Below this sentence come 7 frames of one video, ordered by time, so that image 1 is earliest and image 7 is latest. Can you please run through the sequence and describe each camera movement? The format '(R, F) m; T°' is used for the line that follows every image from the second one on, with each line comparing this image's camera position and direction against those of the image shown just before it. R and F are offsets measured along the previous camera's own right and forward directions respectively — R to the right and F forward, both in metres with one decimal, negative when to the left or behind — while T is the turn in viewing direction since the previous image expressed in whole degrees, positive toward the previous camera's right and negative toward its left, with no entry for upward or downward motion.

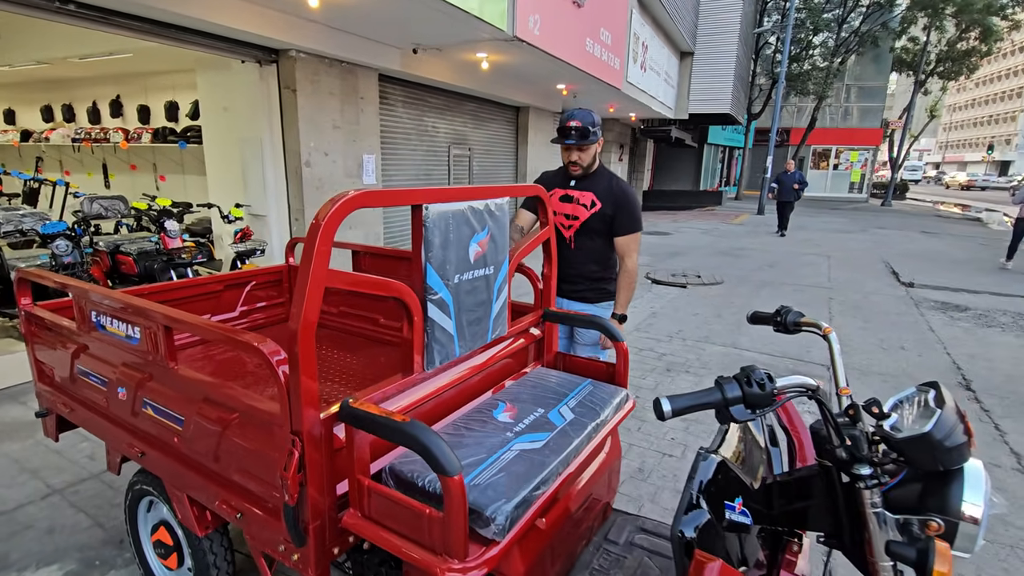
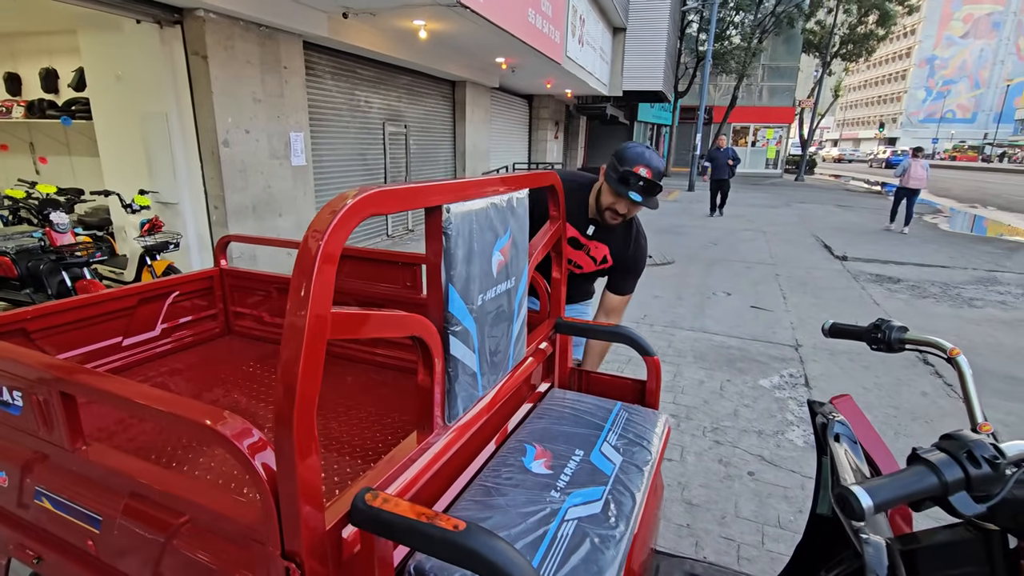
(-0.3, +0.4) m; +8°
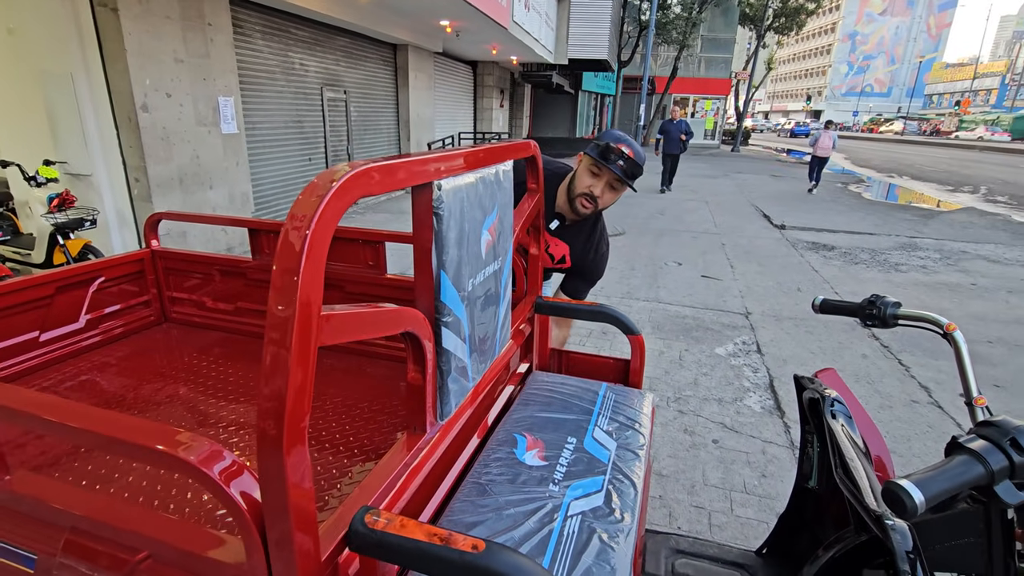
(-0.1, +0.1) m; +6°
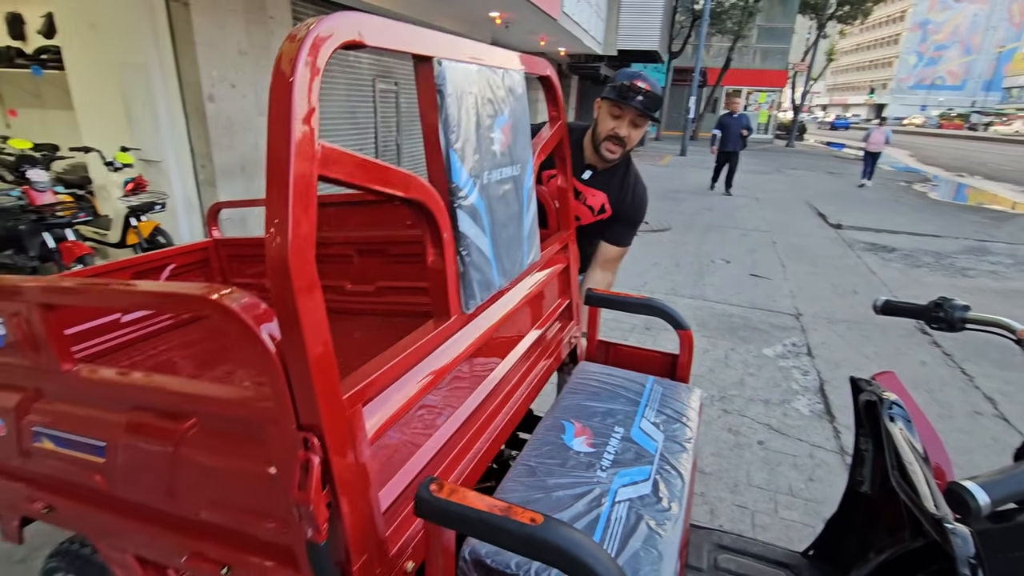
(0.0, 0.0) m; -4°
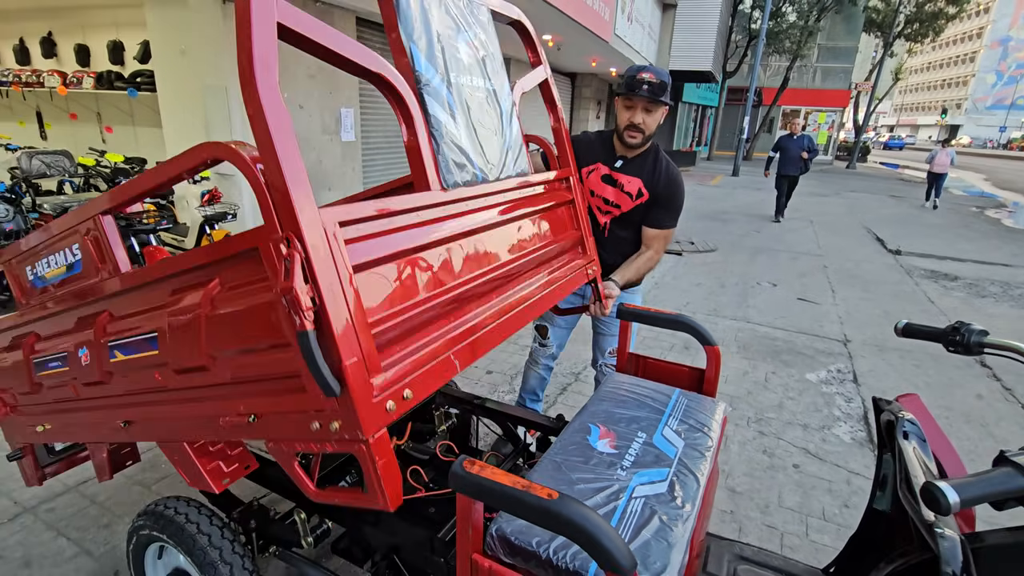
(0.0, -0.1) m; -5°
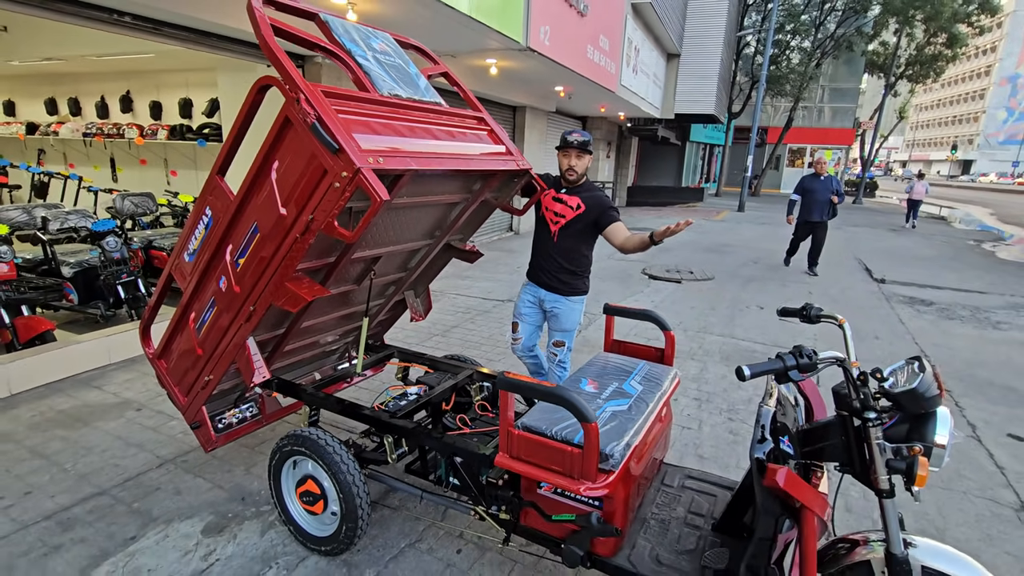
(0.0, -0.8) m; -2°
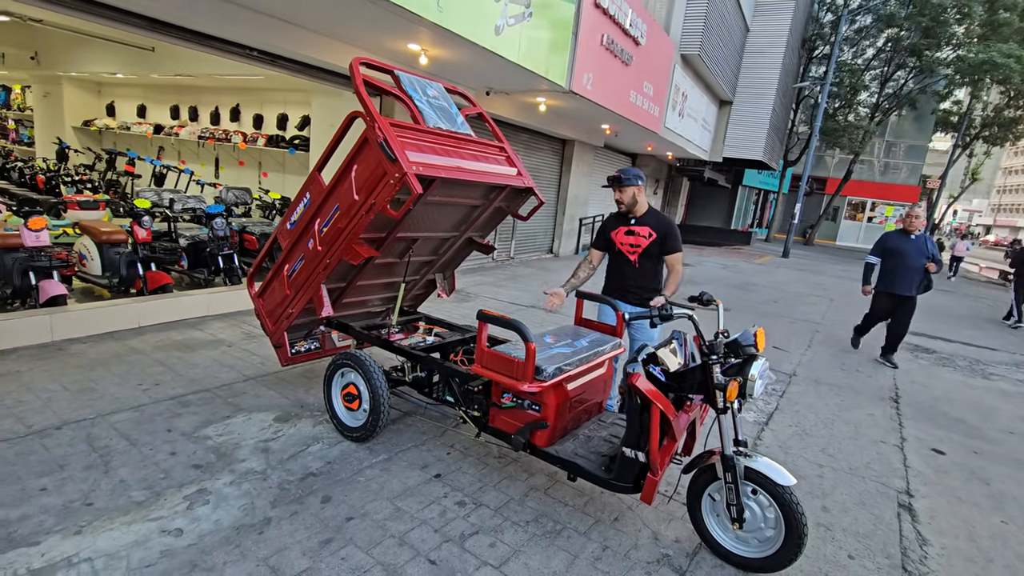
(+0.4, -1.0) m; -6°
